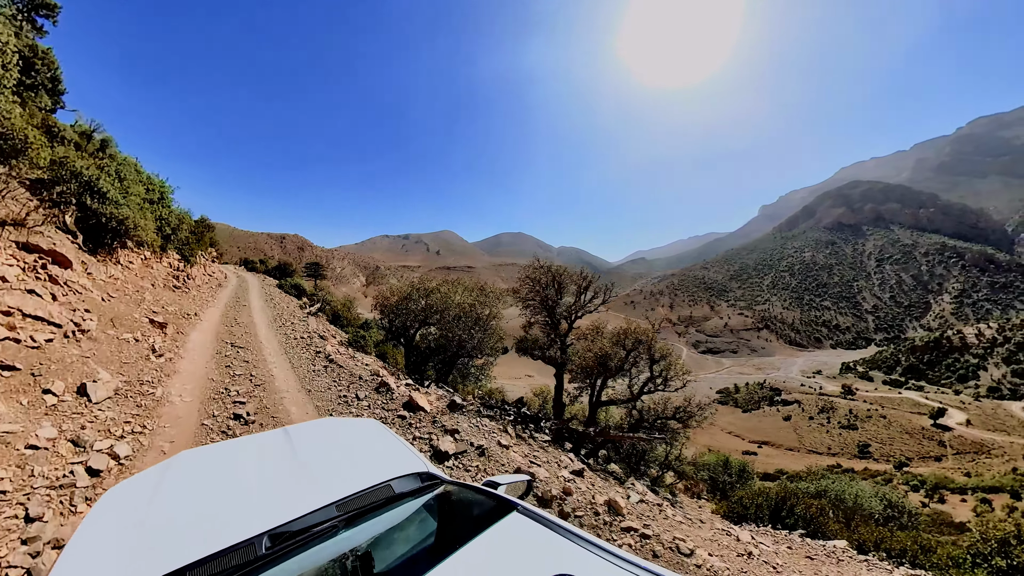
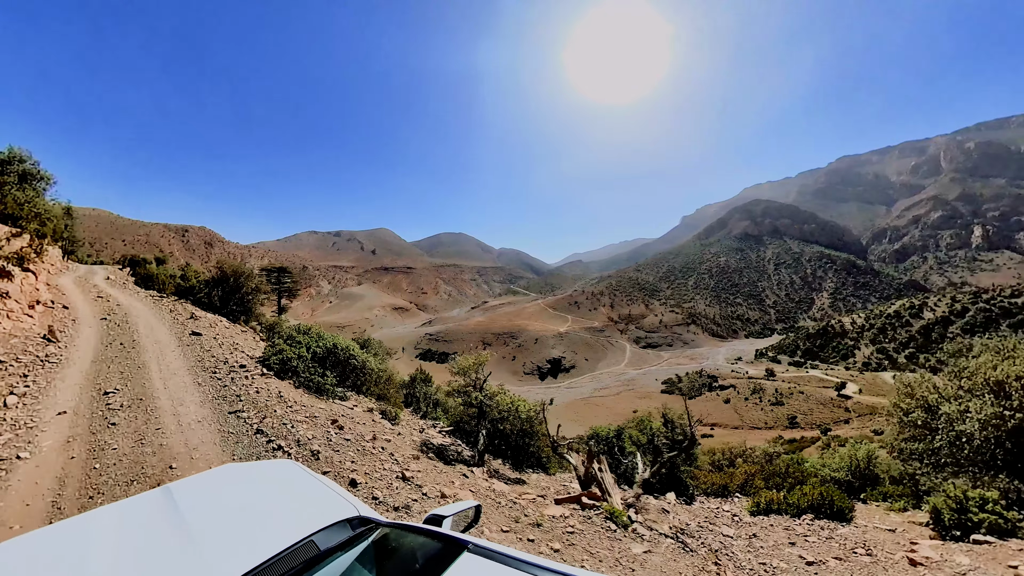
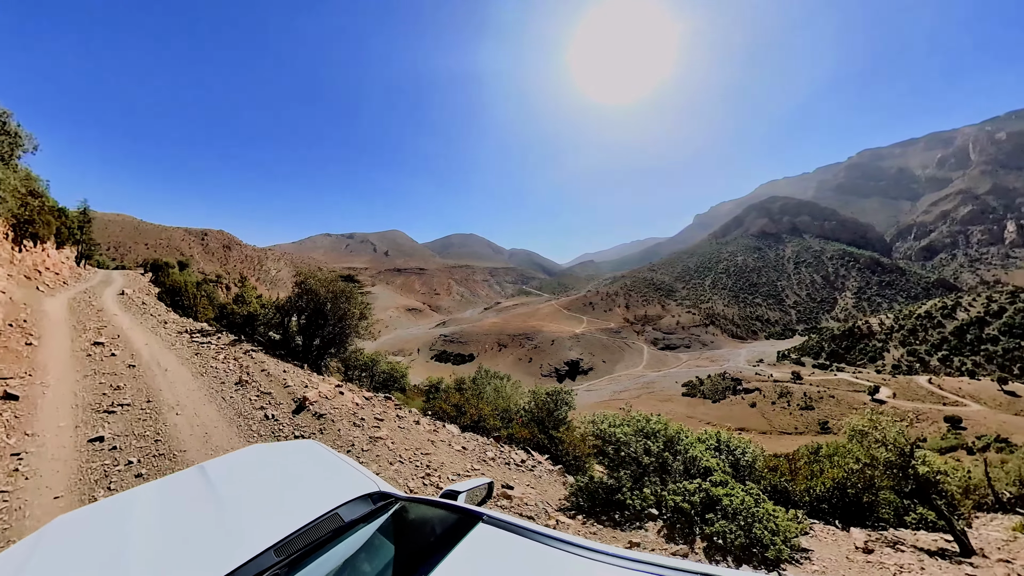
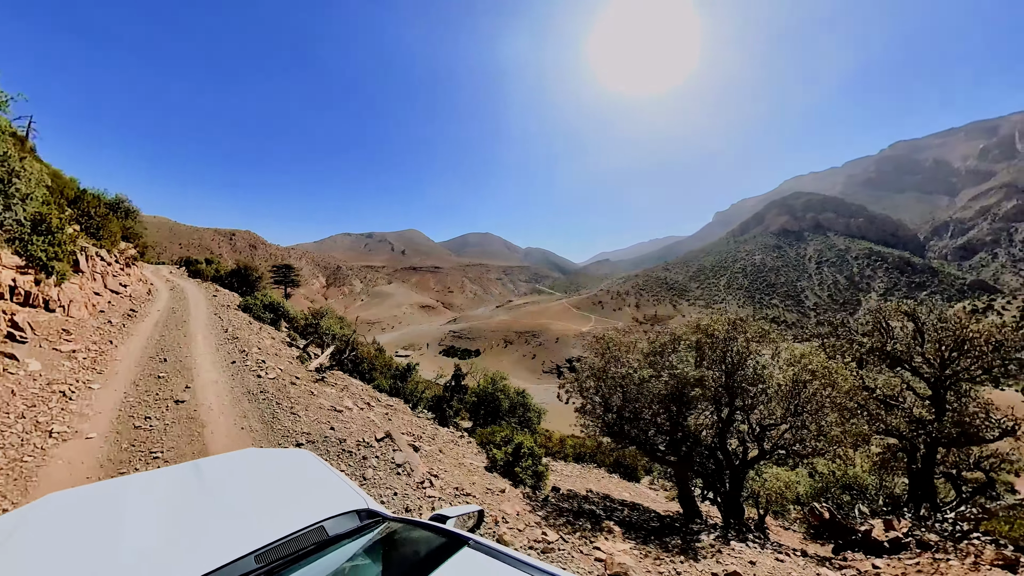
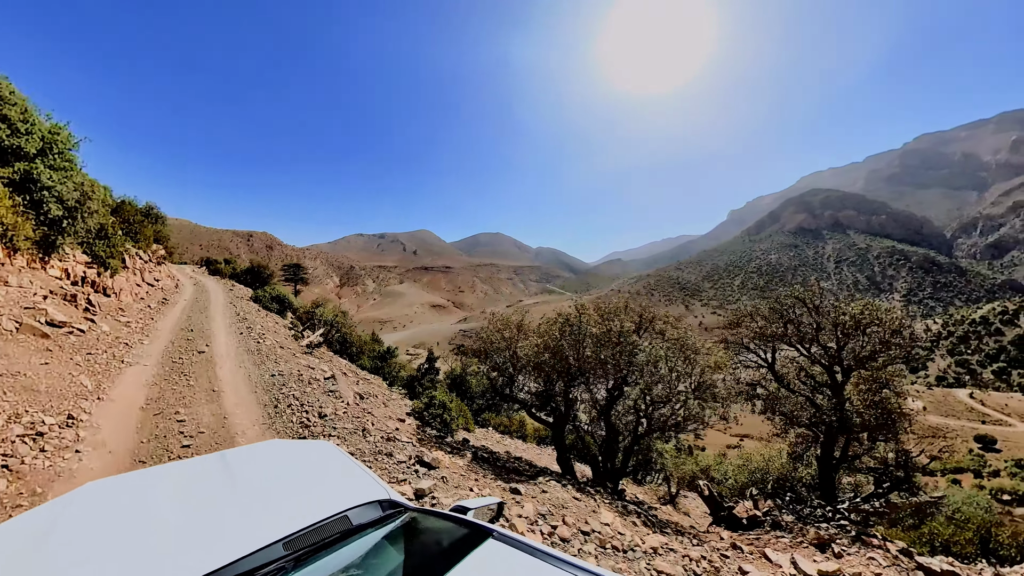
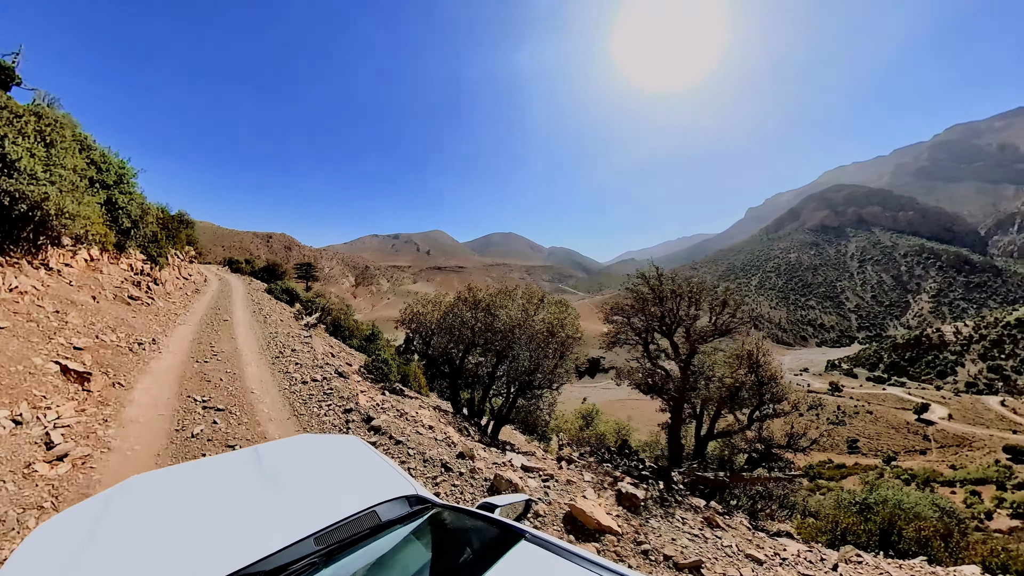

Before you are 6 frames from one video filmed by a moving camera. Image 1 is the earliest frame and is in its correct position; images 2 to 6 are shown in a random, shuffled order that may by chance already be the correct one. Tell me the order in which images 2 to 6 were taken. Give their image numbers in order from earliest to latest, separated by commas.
6, 5, 4, 2, 3
